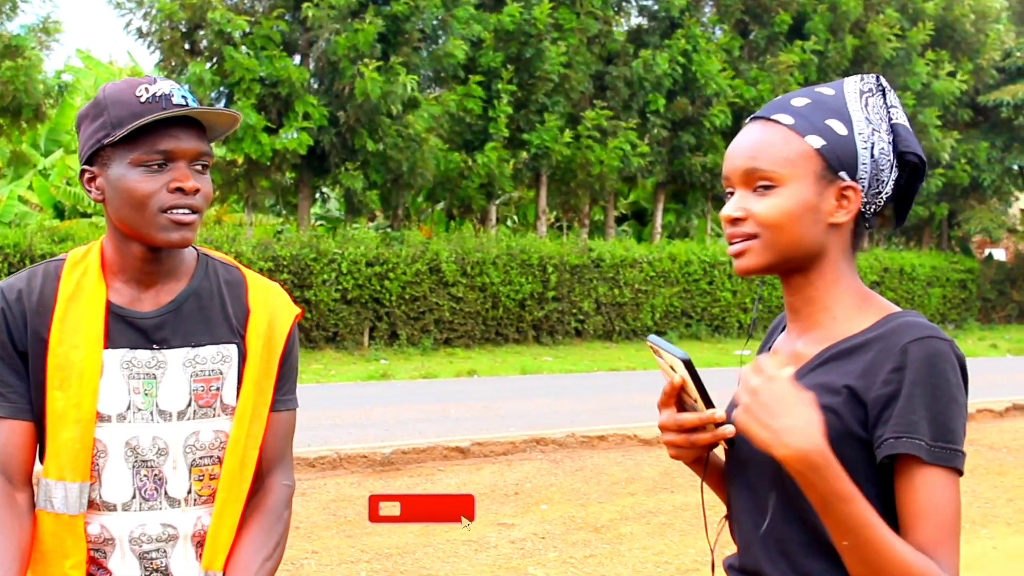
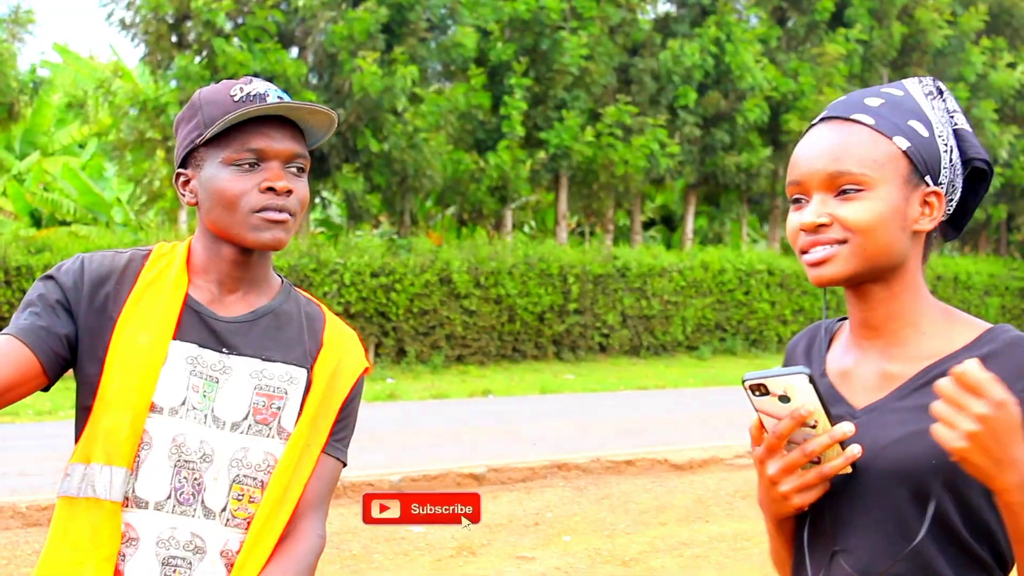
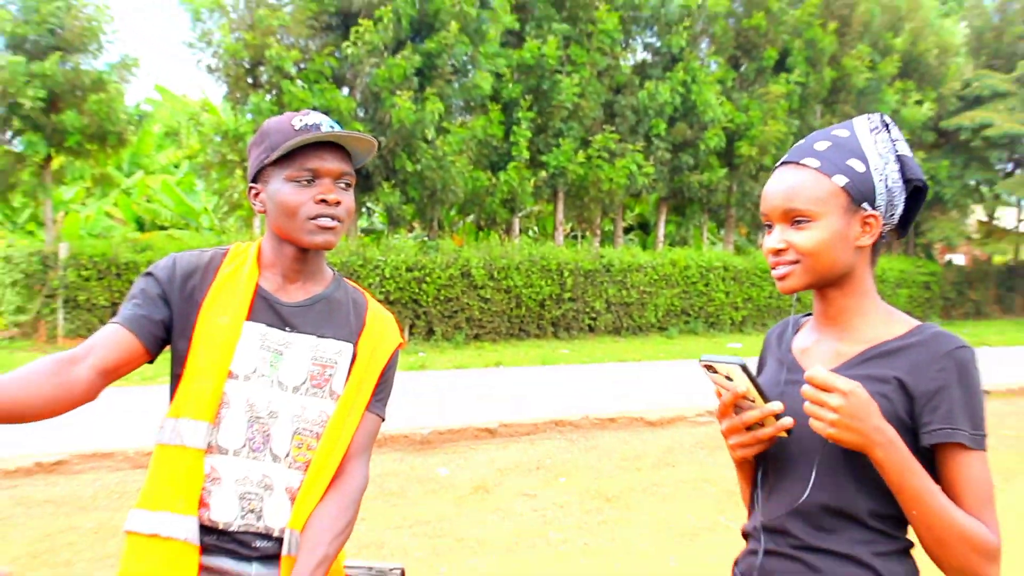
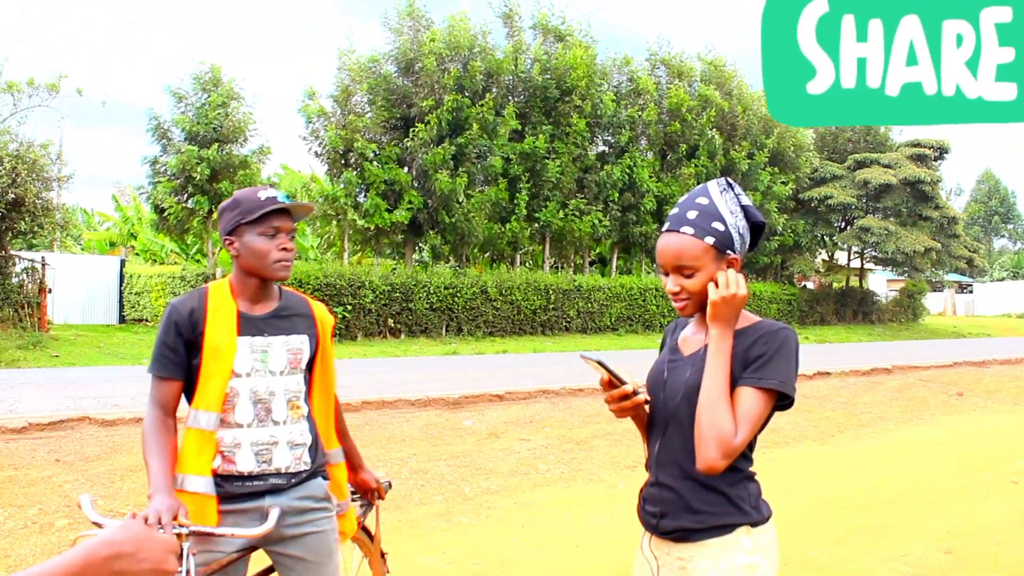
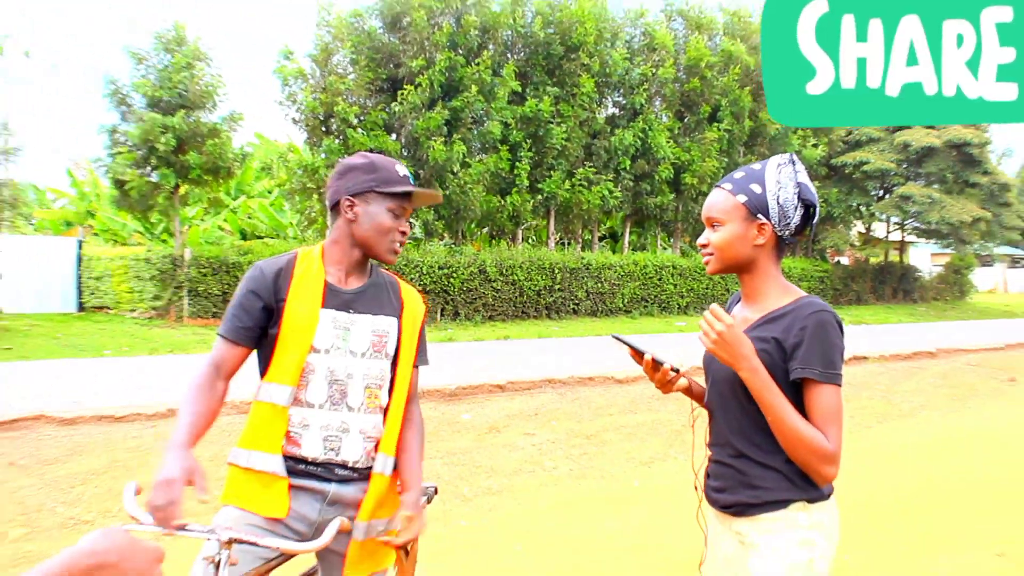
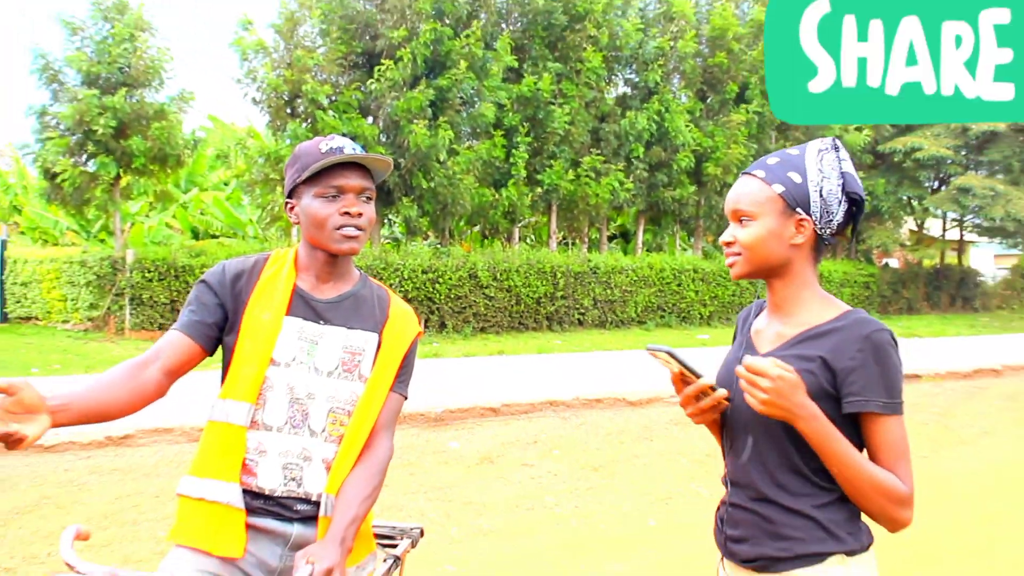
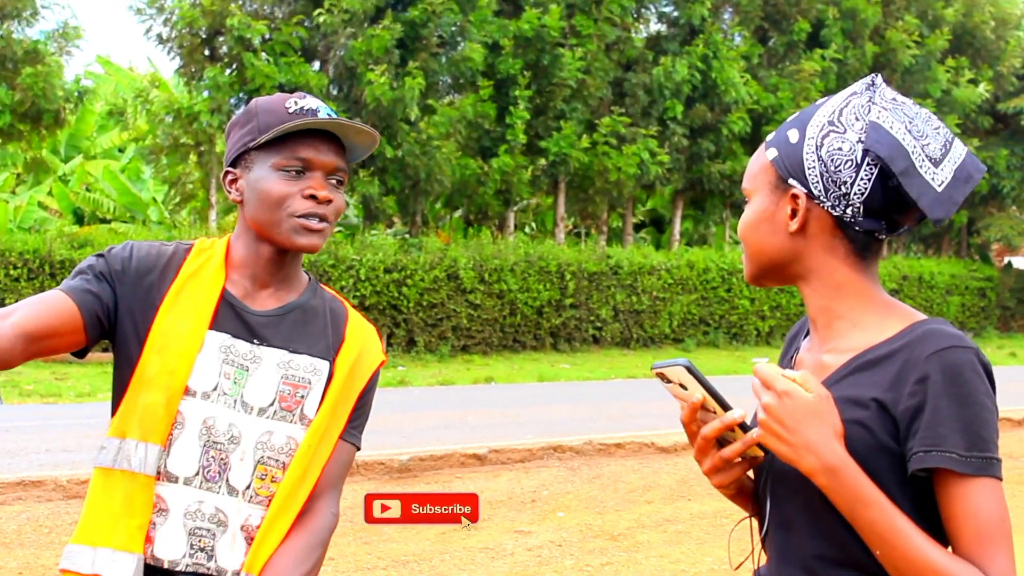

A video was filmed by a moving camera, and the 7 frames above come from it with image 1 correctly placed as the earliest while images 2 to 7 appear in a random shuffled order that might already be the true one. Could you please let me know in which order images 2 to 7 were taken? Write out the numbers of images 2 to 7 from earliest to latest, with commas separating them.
7, 2, 3, 6, 5, 4
